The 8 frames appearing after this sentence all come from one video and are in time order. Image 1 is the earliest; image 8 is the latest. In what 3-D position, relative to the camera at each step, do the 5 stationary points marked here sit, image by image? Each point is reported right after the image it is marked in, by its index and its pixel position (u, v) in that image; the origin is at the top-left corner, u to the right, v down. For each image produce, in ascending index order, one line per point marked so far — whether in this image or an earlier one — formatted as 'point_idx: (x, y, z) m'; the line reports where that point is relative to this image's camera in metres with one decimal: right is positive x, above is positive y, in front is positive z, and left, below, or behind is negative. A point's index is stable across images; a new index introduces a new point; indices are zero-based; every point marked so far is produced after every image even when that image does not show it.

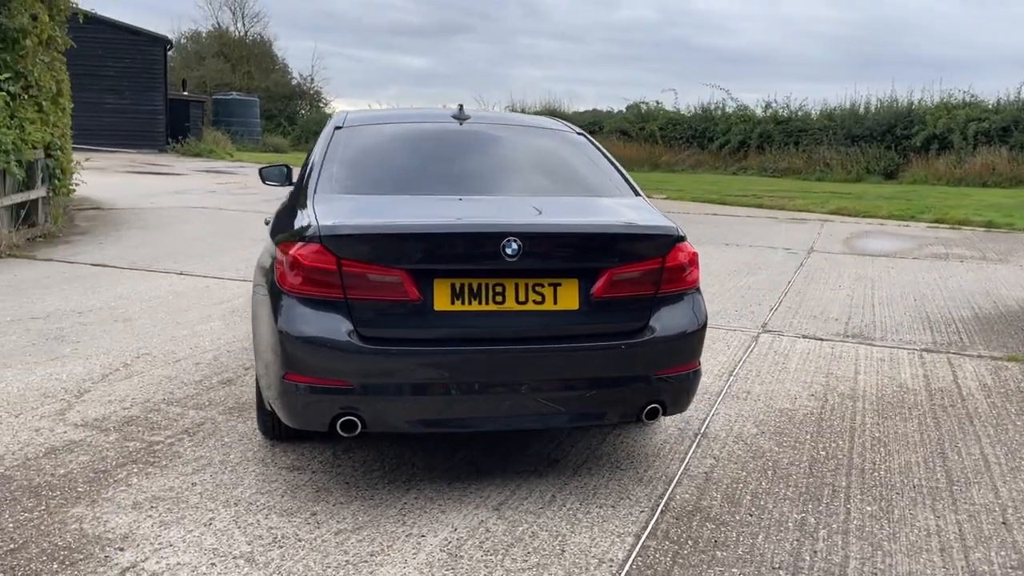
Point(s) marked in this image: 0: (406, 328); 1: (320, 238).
0: (-0.4, -0.1, +3.2) m
1: (-0.7, +0.2, +3.2) m
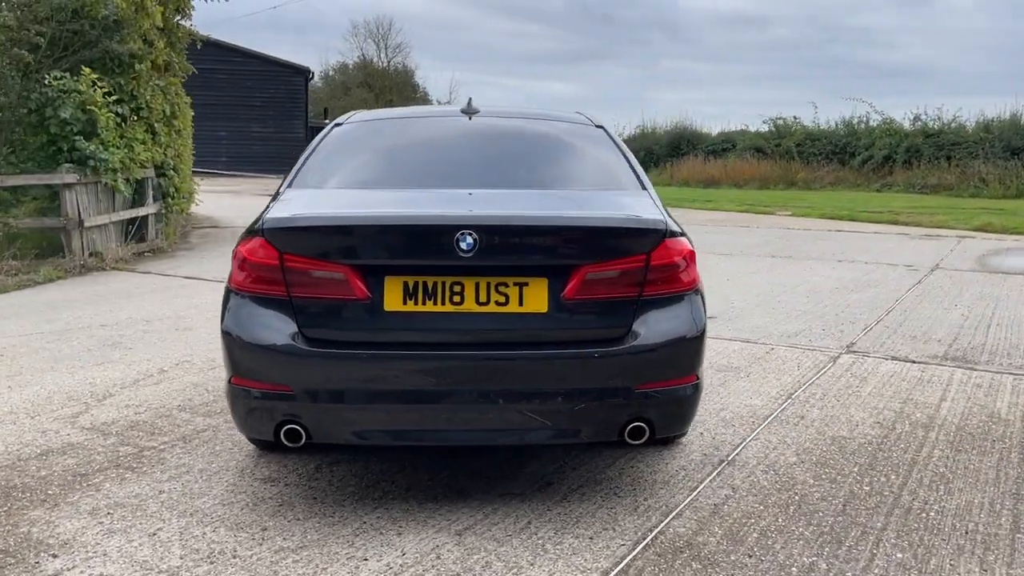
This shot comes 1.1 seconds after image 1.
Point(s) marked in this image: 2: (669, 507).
0: (-0.5, -0.1, +3.0) m
1: (-0.8, +0.2, +3.0) m
2: (+0.6, -0.8, +3.3) m
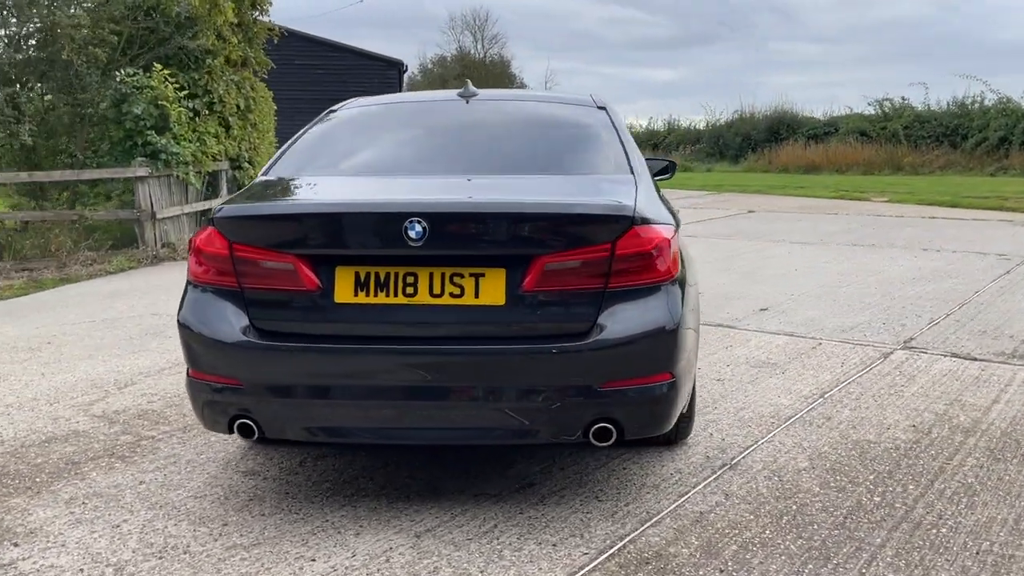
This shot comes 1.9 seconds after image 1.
0: (-0.7, -0.1, +2.9) m
1: (-1.0, +0.2, +3.0) m
2: (+0.5, -0.8, +3.1) m
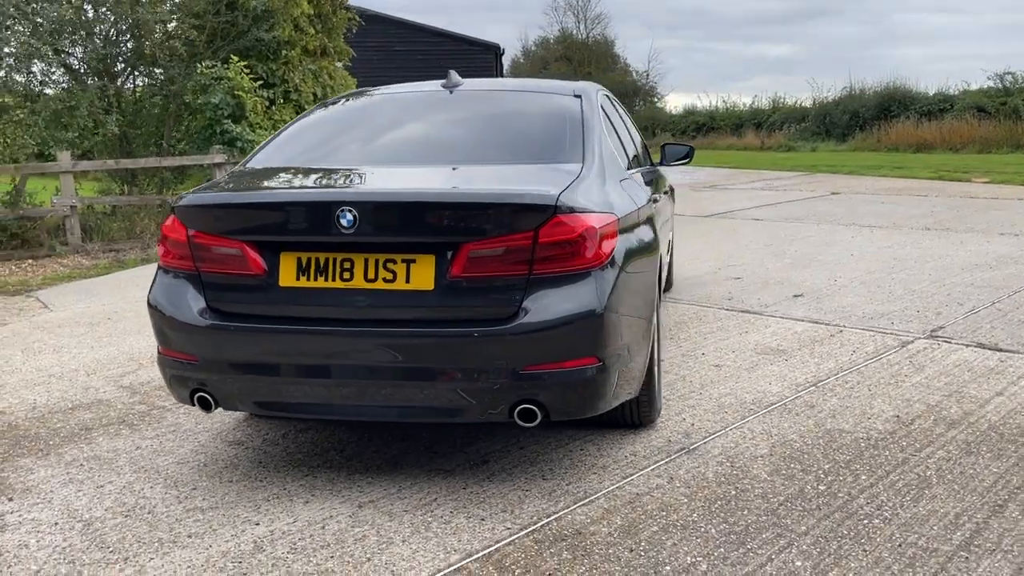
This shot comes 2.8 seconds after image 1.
0: (-0.9, -0.1, +3.1) m
1: (-1.2, +0.3, +3.2) m
2: (+0.3, -0.7, +3.2) m
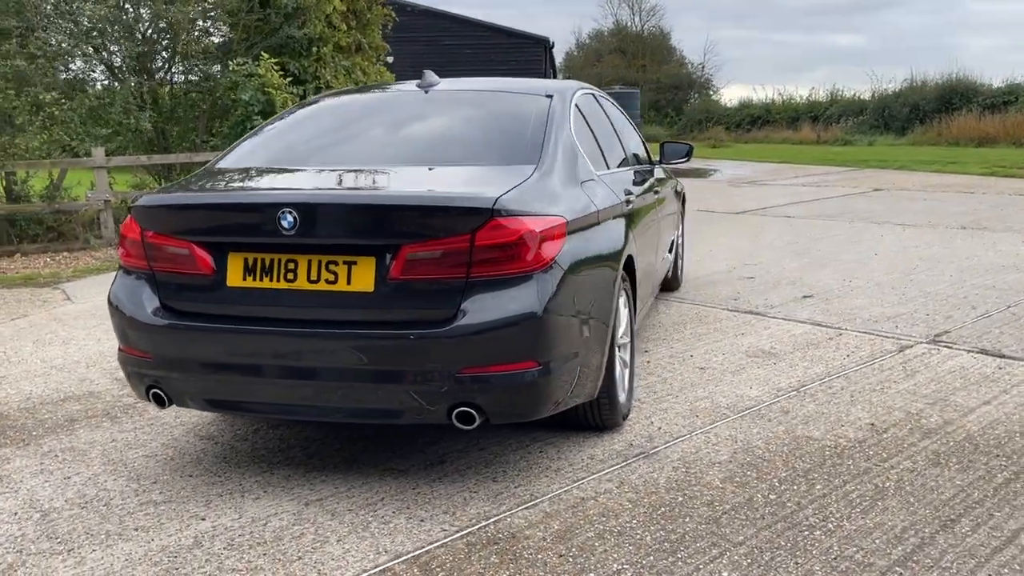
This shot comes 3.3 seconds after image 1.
0: (-1.1, -0.1, +3.2) m
1: (-1.4, +0.3, +3.3) m
2: (+0.1, -0.7, +3.2) m
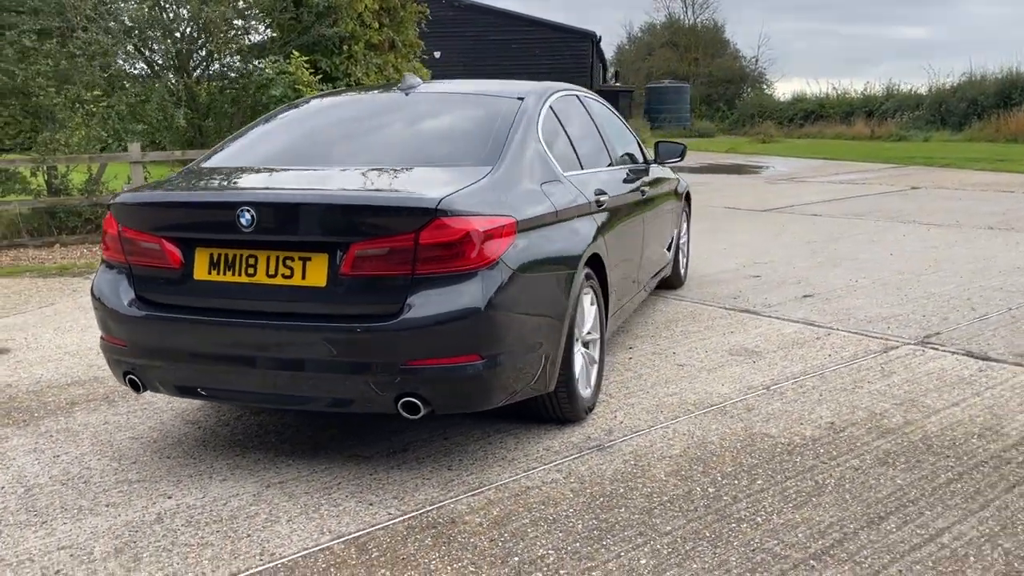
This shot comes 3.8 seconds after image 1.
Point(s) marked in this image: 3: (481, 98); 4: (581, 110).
0: (-1.3, 0.0, +3.4) m
1: (-1.5, +0.3, +3.5) m
2: (-0.1, -0.7, +3.3) m
3: (-0.2, +0.9, +4.4) m
4: (+0.4, +1.0, +5.0) m
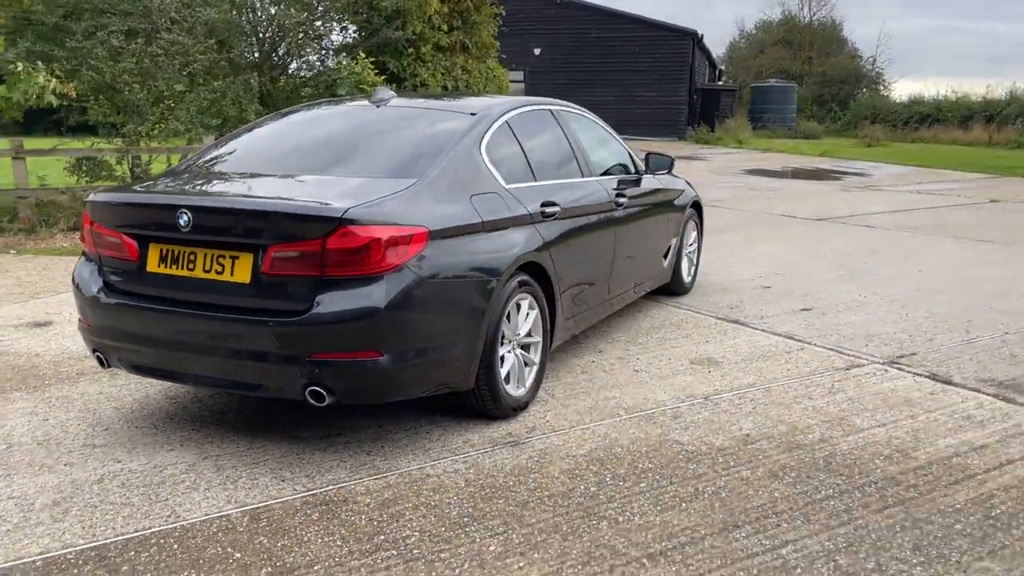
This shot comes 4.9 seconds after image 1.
0: (-1.6, 0.0, +3.8) m
1: (-1.8, +0.4, +4.0) m
2: (-0.5, -0.7, +3.7) m
3: (-0.3, +0.9, +4.7) m
4: (+0.3, +0.9, +5.2) m
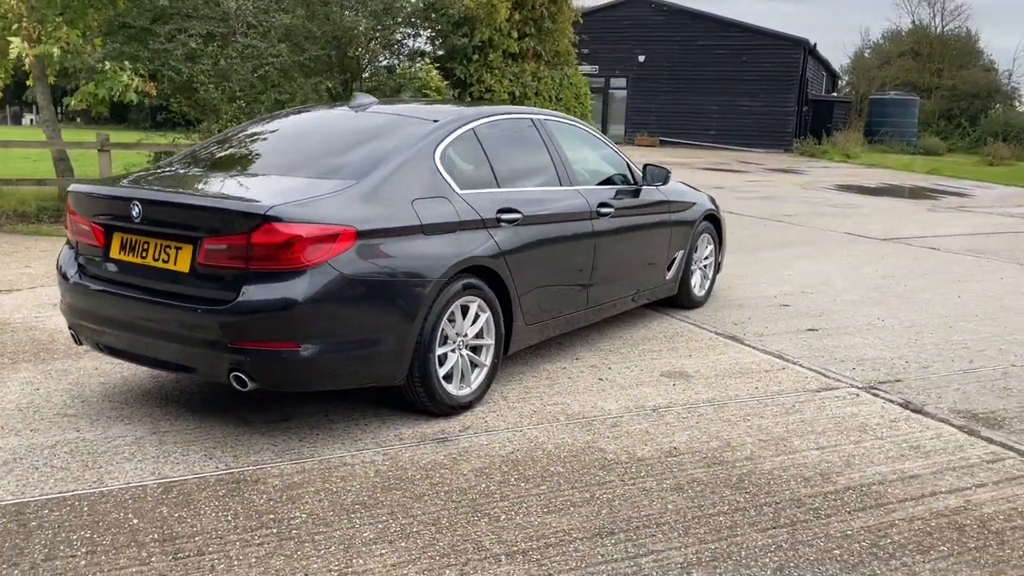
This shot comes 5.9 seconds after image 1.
0: (-1.9, +0.1, +4.2) m
1: (-2.1, +0.5, +4.4) m
2: (-0.9, -0.7, +3.9) m
3: (-0.5, +0.9, +4.9) m
4: (+0.2, +0.9, +5.3) m
